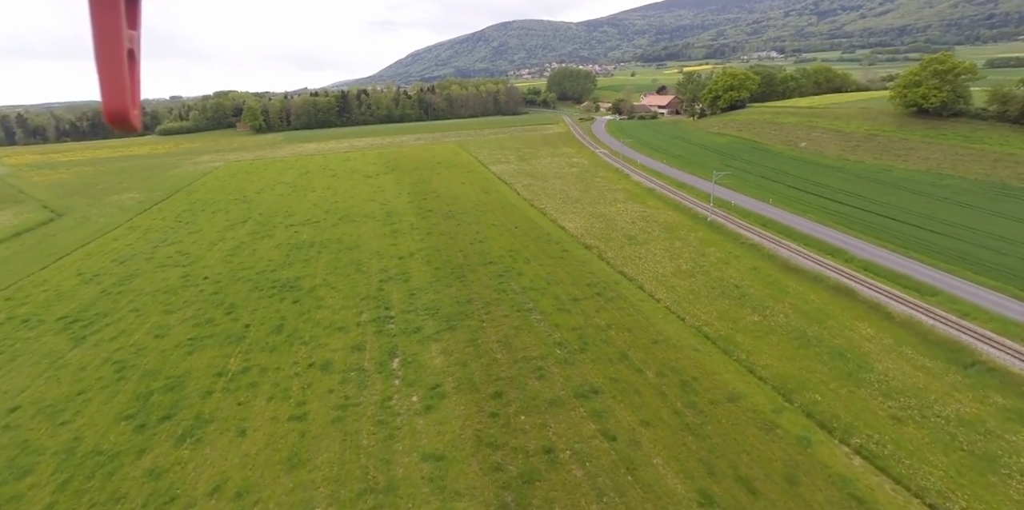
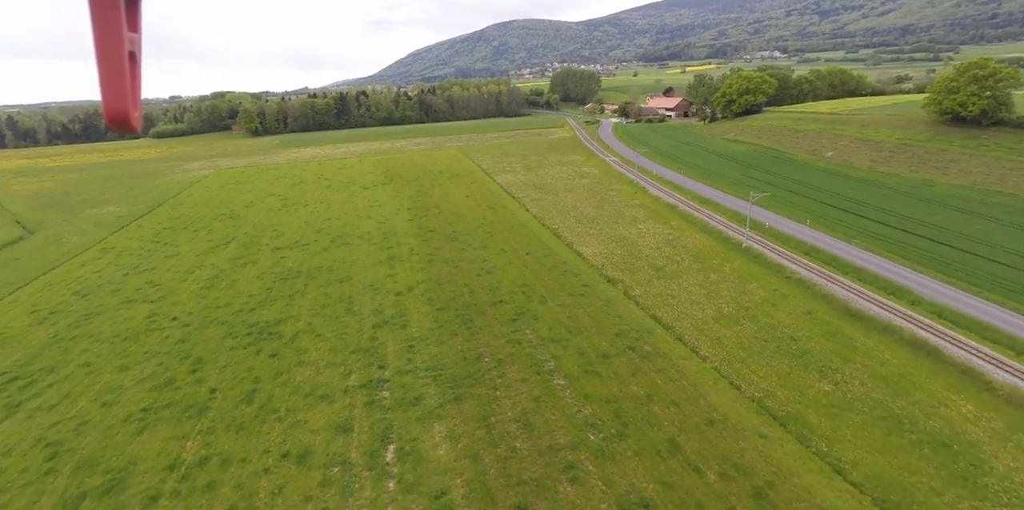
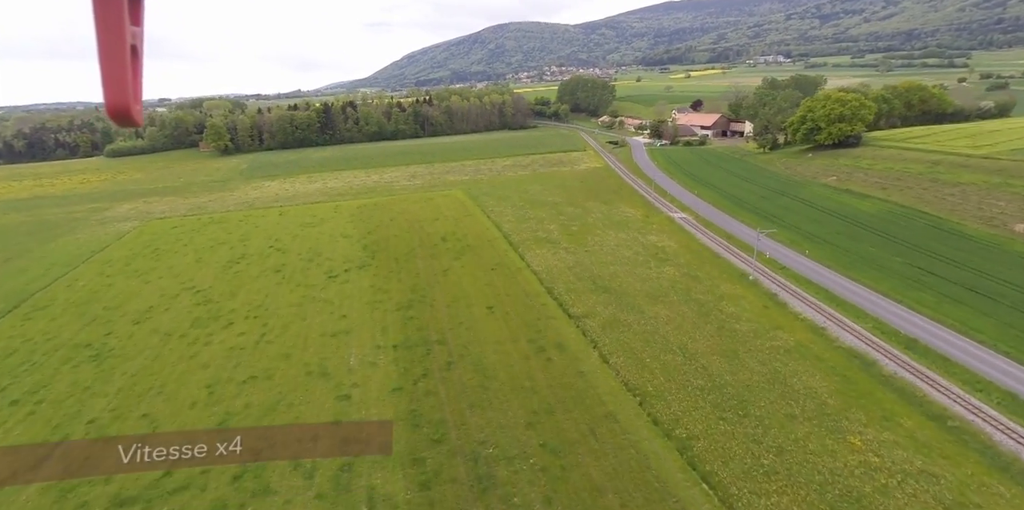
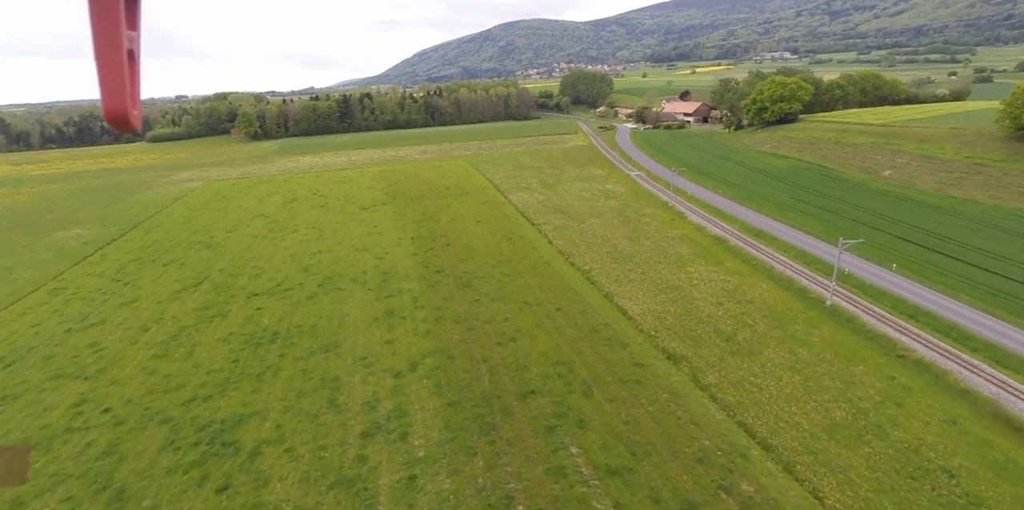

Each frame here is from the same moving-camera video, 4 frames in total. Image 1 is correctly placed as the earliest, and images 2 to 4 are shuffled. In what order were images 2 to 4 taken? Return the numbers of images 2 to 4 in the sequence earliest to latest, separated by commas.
2, 4, 3
